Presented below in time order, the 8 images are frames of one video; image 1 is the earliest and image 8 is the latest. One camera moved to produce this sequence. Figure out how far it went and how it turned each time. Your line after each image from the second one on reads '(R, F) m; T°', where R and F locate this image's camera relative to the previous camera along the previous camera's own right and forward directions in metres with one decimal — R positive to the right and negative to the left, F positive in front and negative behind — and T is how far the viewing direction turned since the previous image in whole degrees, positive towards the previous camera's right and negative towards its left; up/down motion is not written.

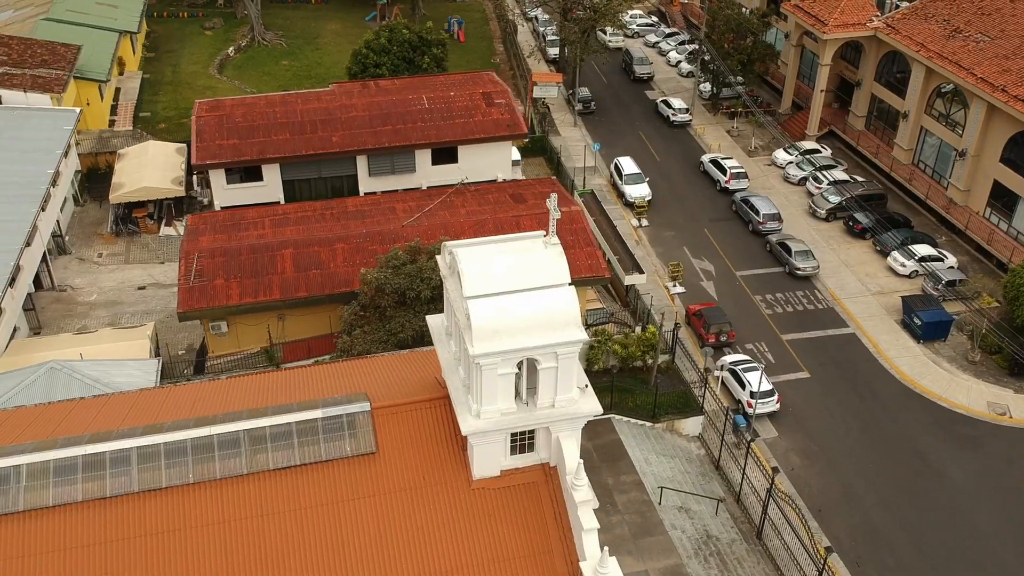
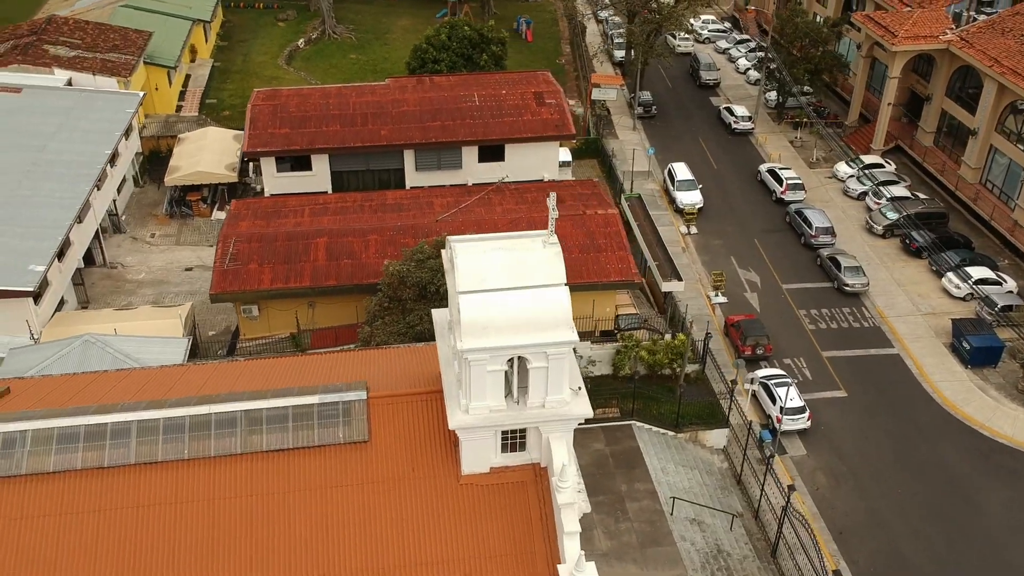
(+1.9, +0.2) m; -5°
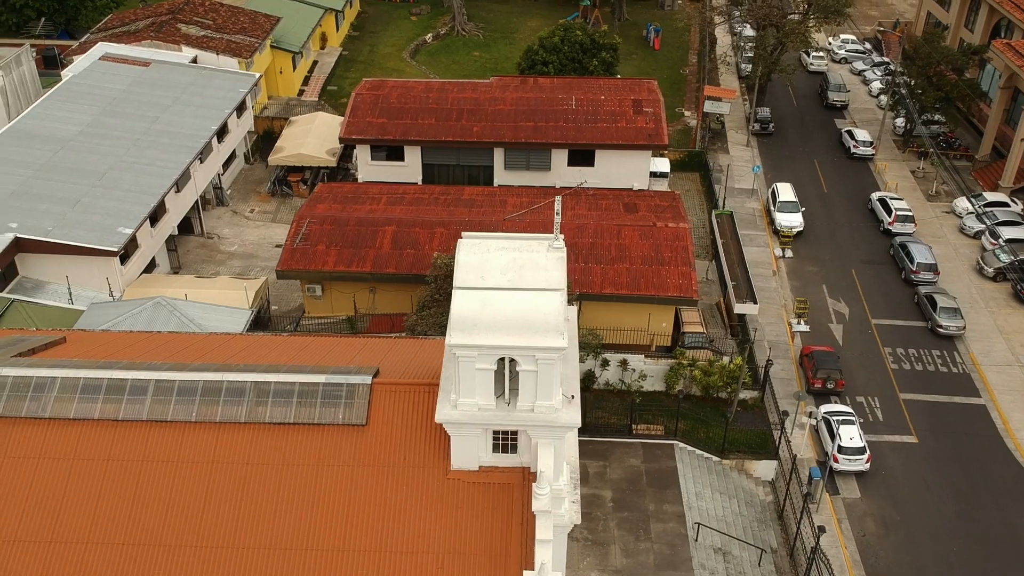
(+3.2, +0.3) m; -9°
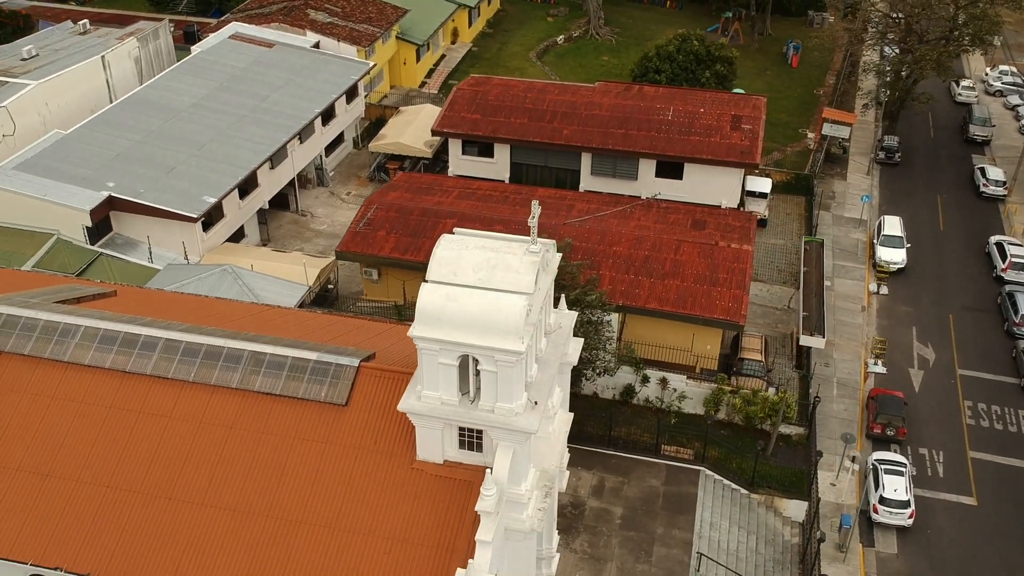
(+4.2, +0.4) m; -10°
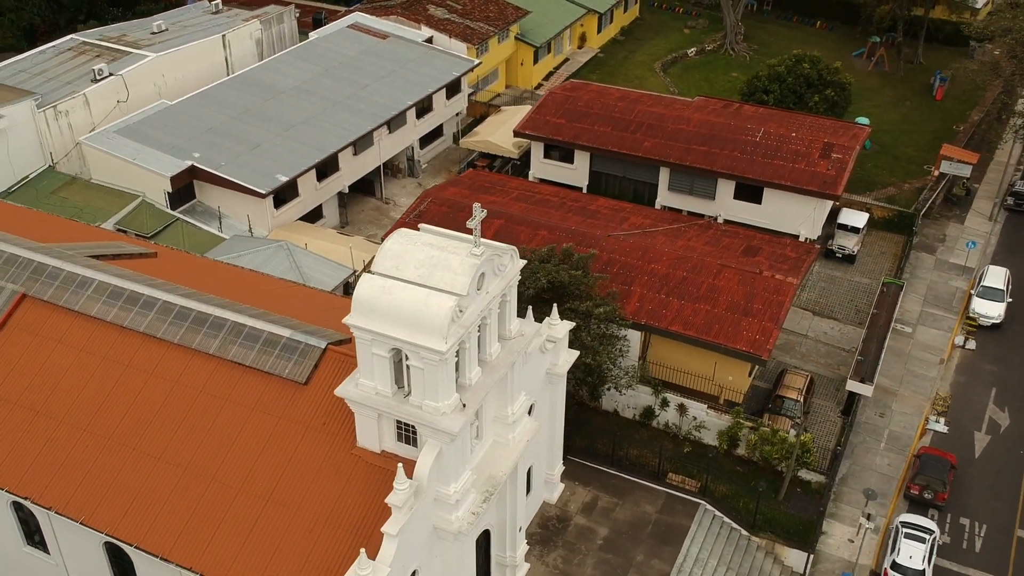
(+5.1, +0.6) m; -10°
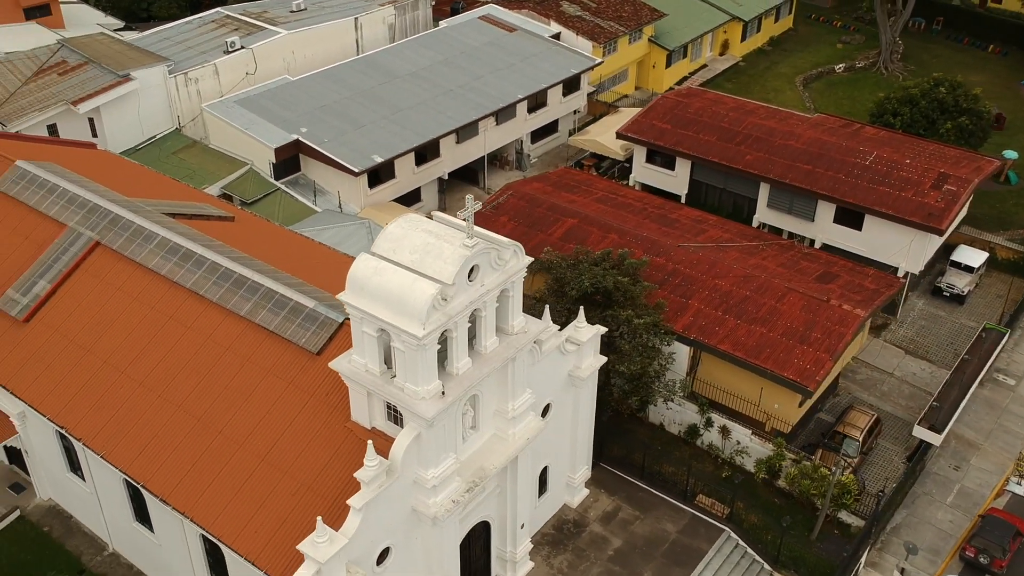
(+4.0, +0.3) m; -10°
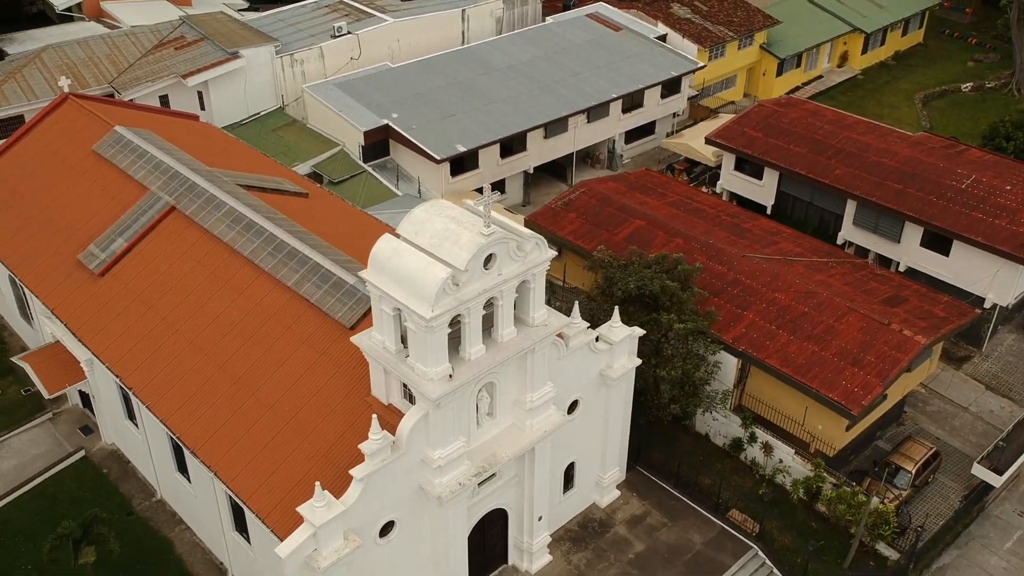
(+2.6, -0.1) m; -8°
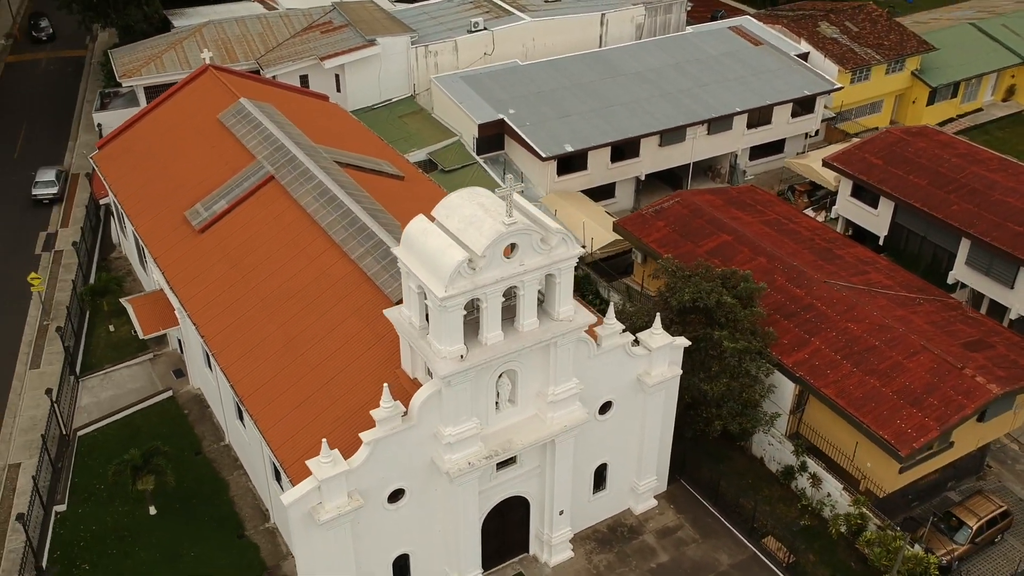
(+3.7, -0.3) m; -10°
